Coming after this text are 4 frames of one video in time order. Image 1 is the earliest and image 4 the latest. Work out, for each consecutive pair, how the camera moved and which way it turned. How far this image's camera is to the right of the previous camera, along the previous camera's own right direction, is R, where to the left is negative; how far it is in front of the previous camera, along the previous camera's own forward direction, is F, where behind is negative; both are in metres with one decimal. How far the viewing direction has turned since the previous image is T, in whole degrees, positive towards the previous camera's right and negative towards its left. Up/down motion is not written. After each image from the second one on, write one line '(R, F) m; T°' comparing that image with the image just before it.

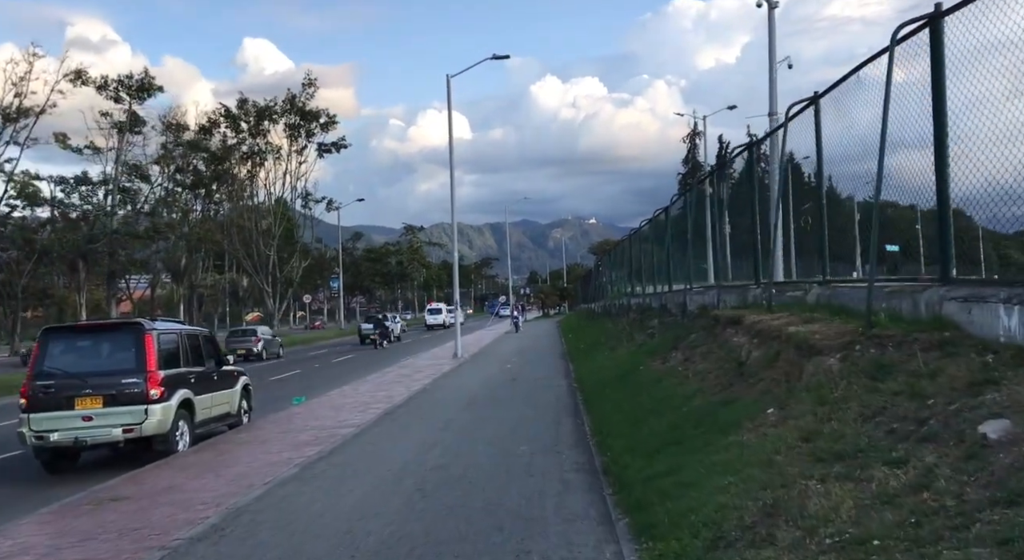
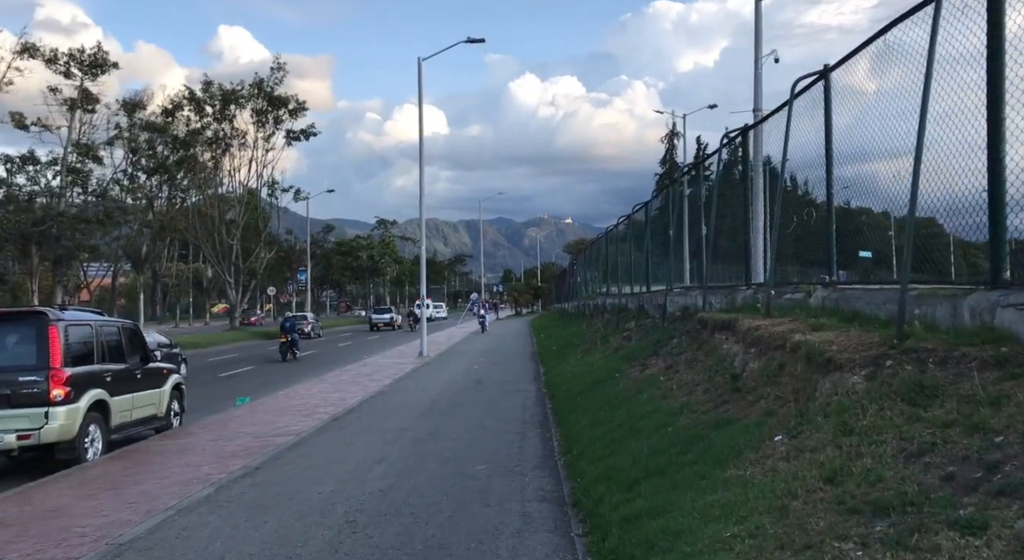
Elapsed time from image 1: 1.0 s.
(+0.1, +1.4) m; +2°
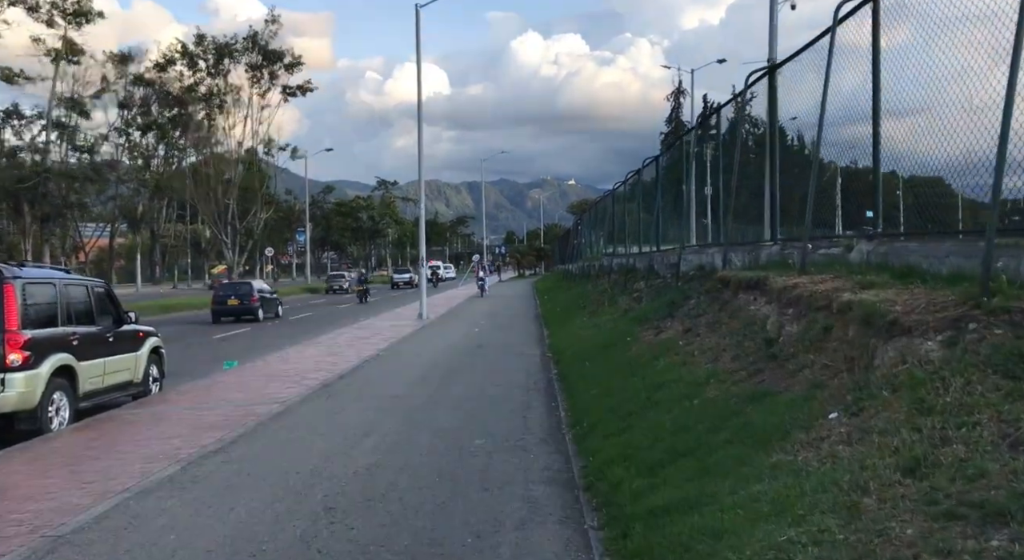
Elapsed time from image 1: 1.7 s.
(0.0, +1.0) m; 0°
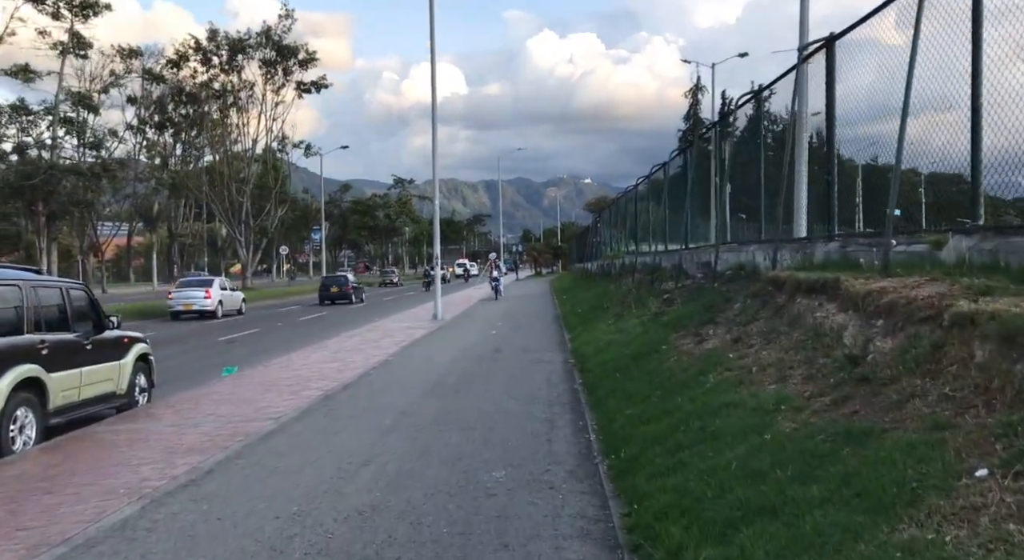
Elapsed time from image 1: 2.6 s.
(-0.1, +1.3) m; -1°
